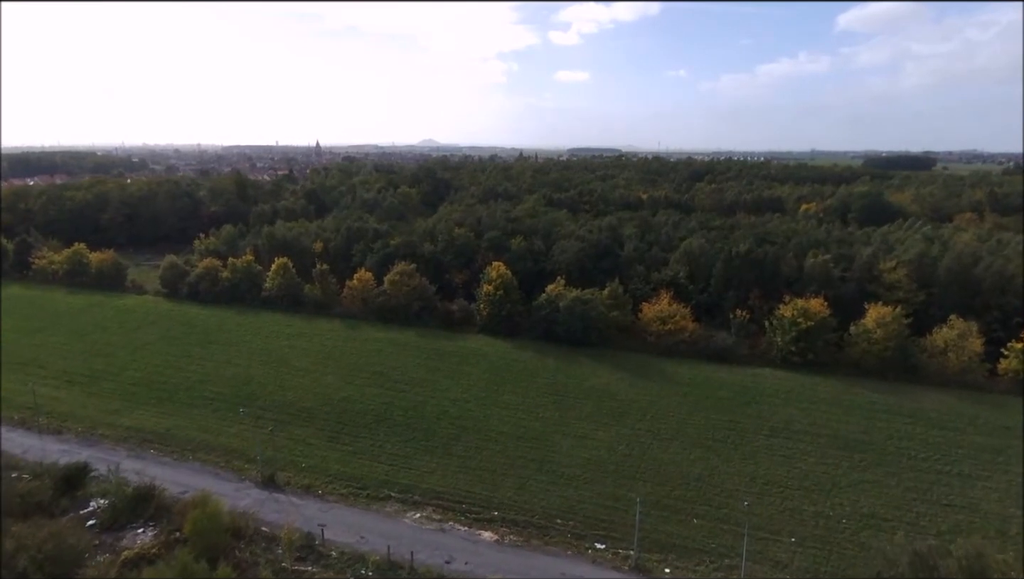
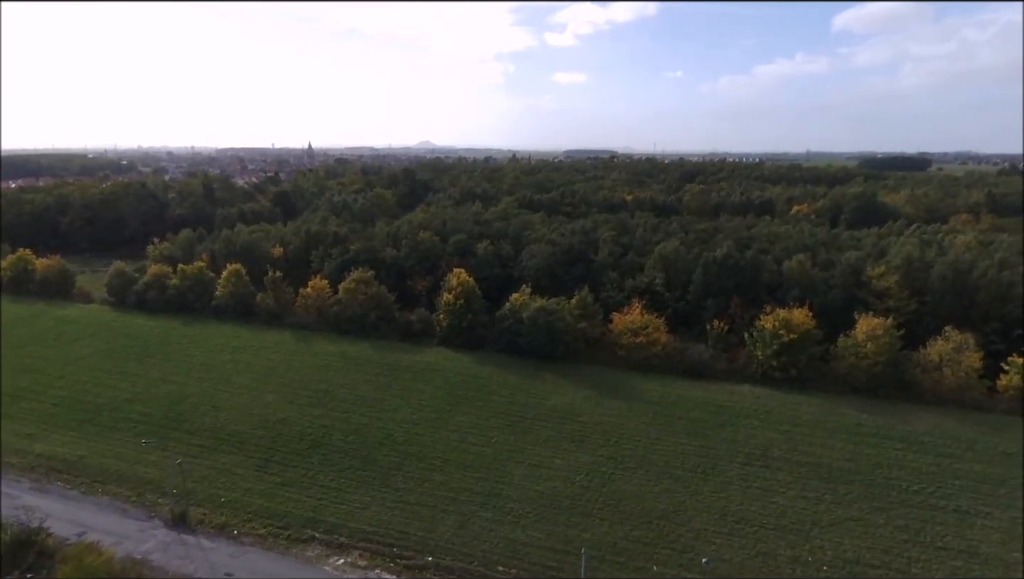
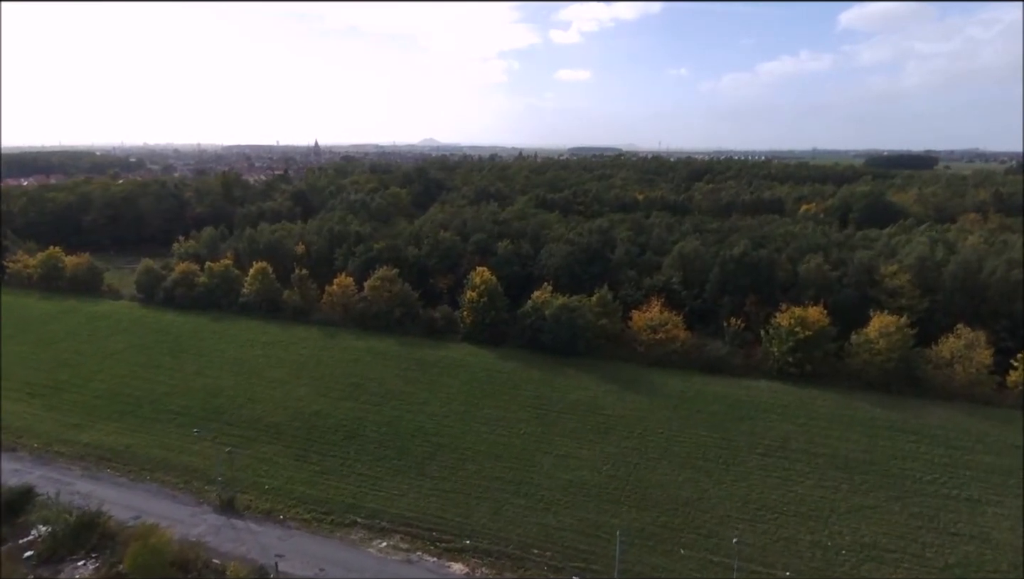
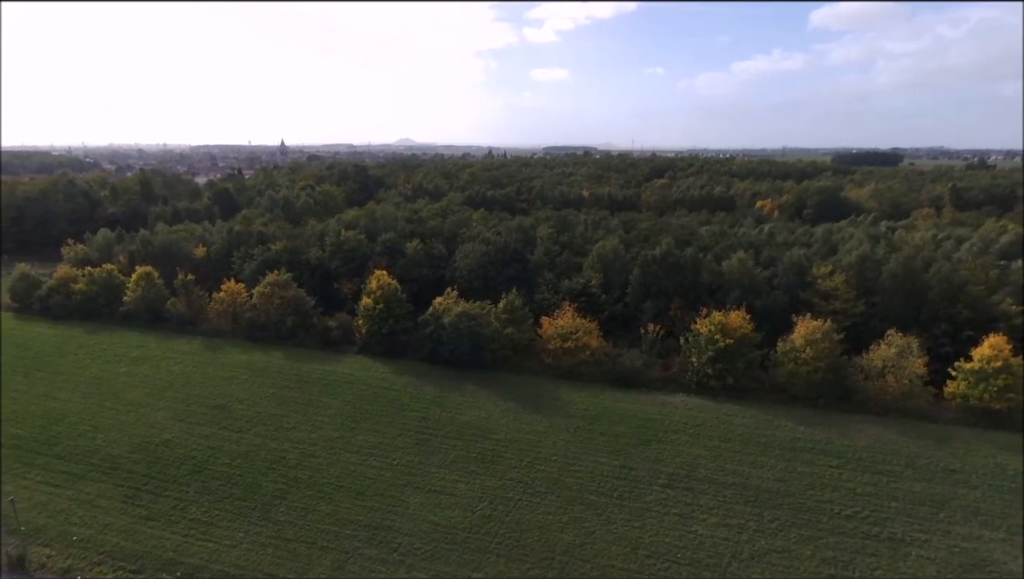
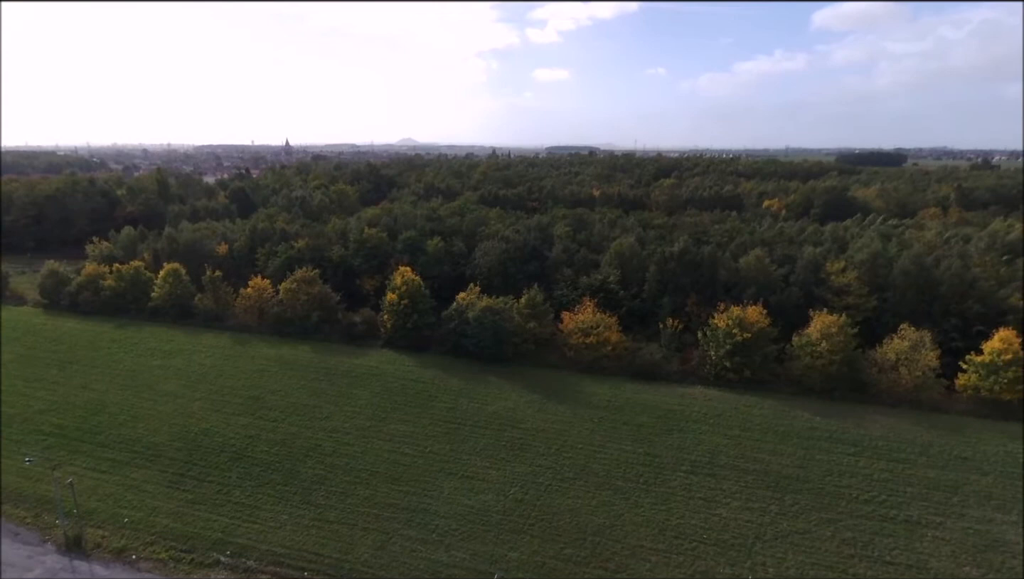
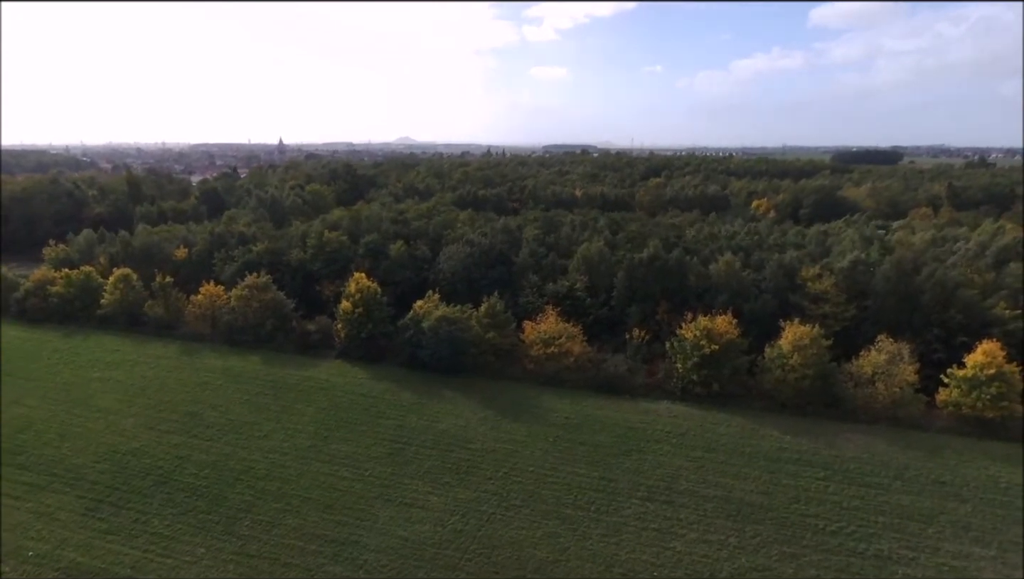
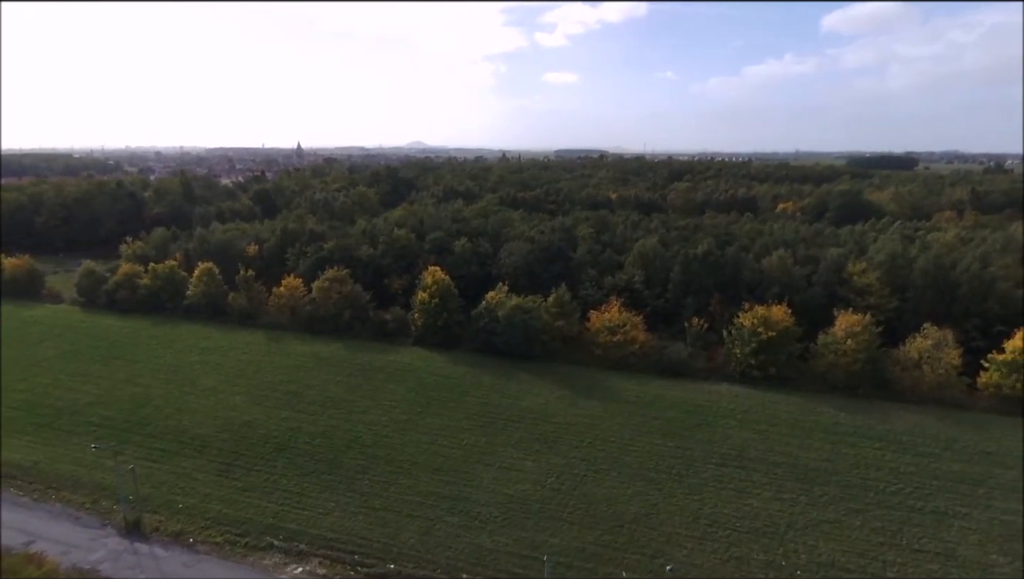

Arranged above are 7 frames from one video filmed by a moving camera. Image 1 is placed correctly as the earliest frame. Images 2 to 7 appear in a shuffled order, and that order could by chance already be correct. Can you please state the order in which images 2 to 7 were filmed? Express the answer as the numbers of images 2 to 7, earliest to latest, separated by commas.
3, 2, 7, 5, 4, 6
